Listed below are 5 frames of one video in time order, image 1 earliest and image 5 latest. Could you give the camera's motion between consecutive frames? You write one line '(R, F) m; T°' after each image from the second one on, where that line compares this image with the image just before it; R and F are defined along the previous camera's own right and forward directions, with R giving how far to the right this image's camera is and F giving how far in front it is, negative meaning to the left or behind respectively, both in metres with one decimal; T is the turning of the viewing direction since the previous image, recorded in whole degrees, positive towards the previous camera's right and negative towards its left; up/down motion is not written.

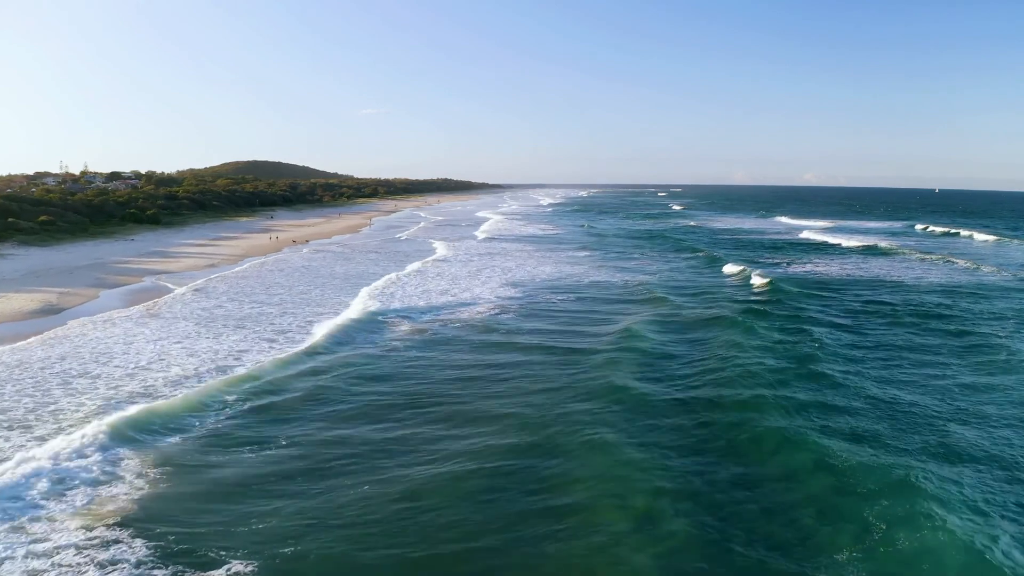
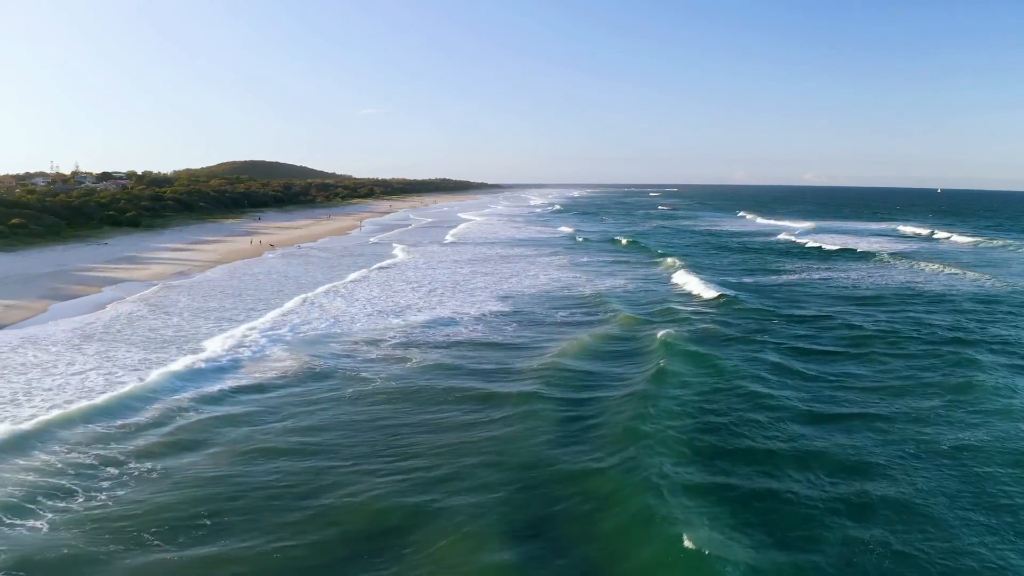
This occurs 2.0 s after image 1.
(+0.3, +2.1) m; 0°
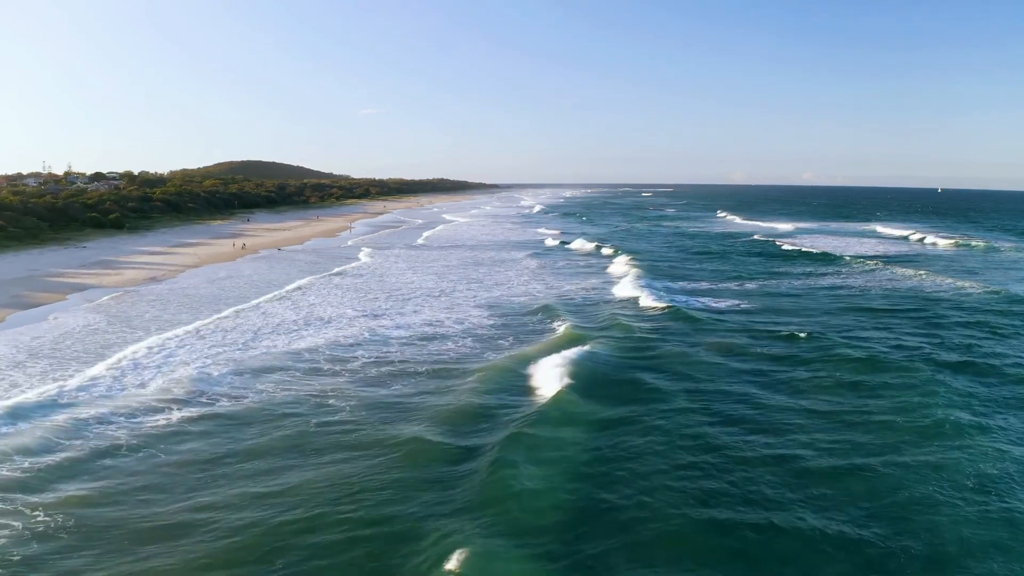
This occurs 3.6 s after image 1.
(+0.5, +1.1) m; 0°
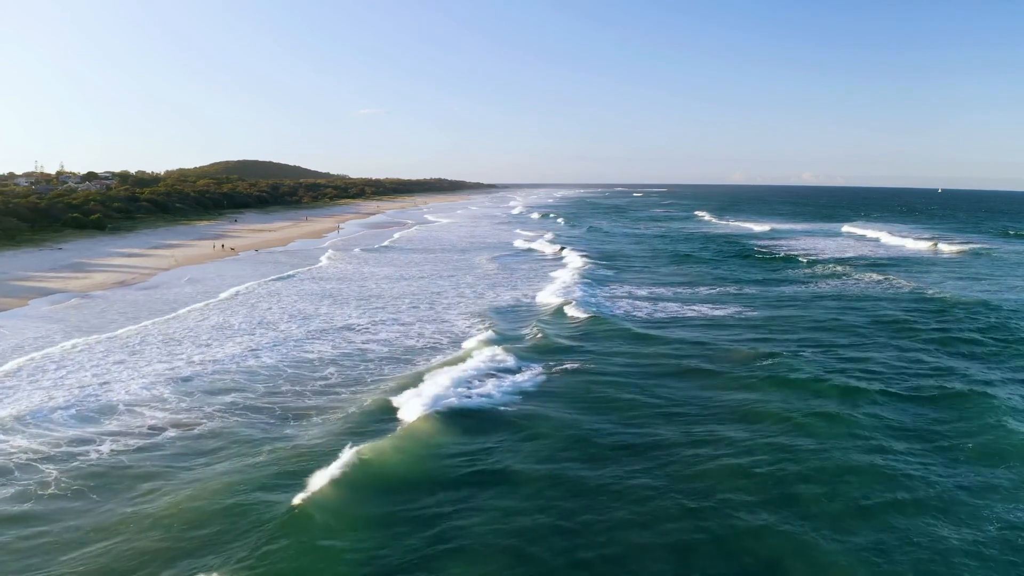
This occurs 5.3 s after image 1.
(+0.7, +0.9) m; 0°
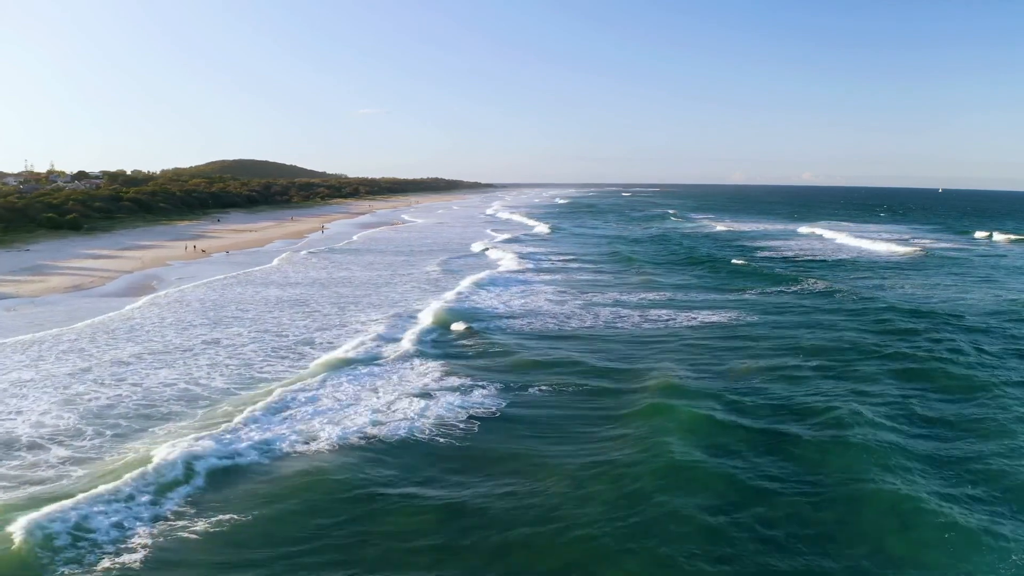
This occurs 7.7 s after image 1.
(+1.0, +1.1) m; 0°
